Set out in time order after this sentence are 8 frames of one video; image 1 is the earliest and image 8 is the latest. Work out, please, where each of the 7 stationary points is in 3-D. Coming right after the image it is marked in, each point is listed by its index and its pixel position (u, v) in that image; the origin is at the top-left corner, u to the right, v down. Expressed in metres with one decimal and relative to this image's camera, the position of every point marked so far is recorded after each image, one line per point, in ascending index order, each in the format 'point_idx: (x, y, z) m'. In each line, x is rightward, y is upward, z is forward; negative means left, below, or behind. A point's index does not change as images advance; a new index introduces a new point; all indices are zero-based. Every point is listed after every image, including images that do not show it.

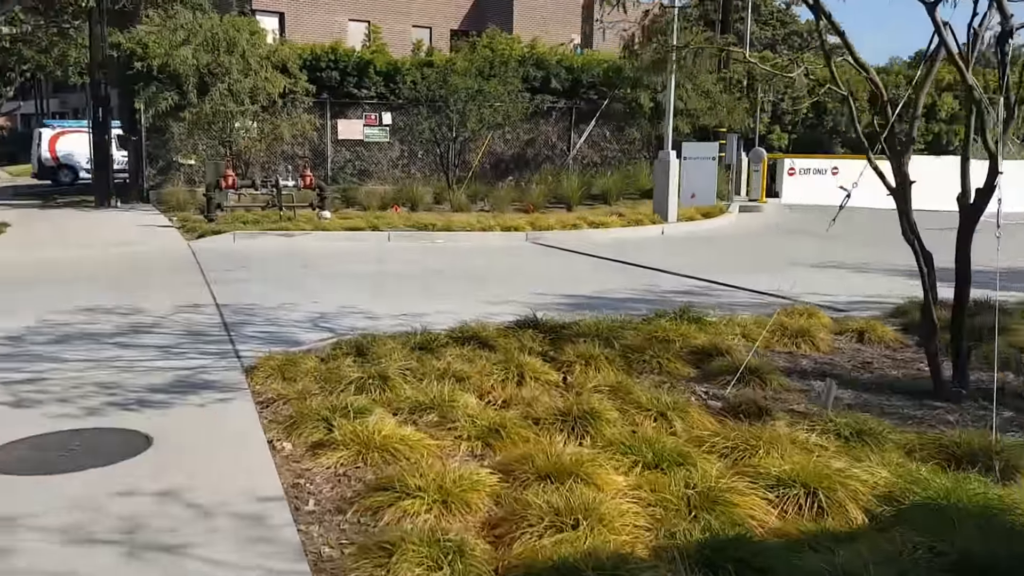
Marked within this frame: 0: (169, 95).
0: (-6.6, +3.7, +19.0) m
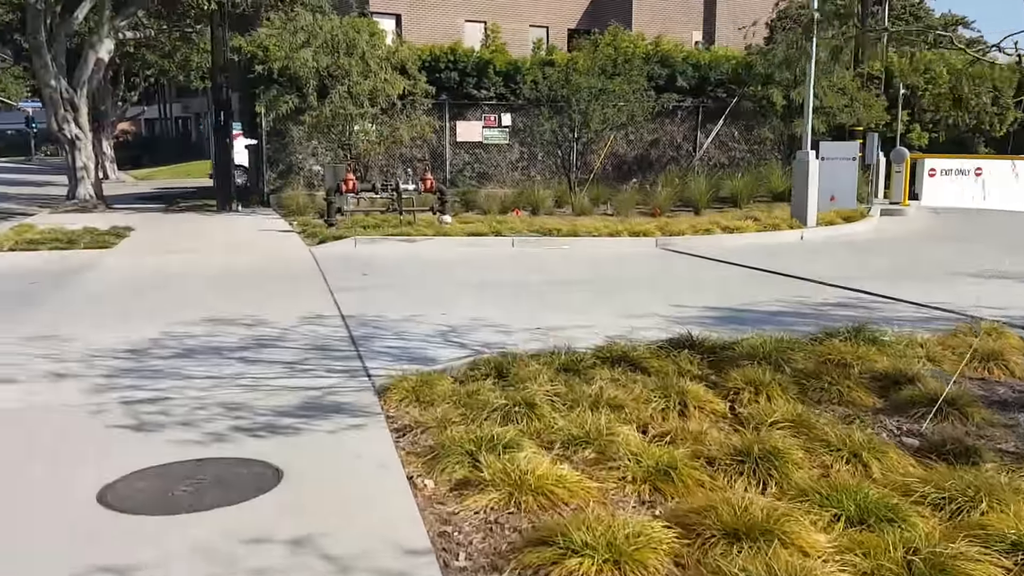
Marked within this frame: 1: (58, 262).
0: (-4.3, +3.7, +19.1) m
1: (-5.3, +0.3, +11.6) m
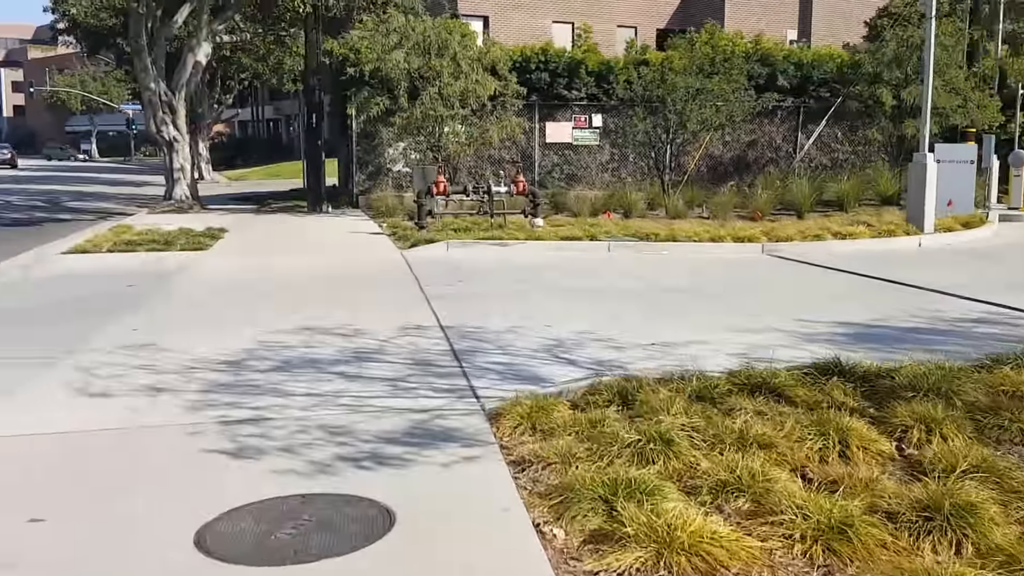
0: (-2.5, +3.6, +18.9) m
1: (-4.2, +0.3, +11.6) m
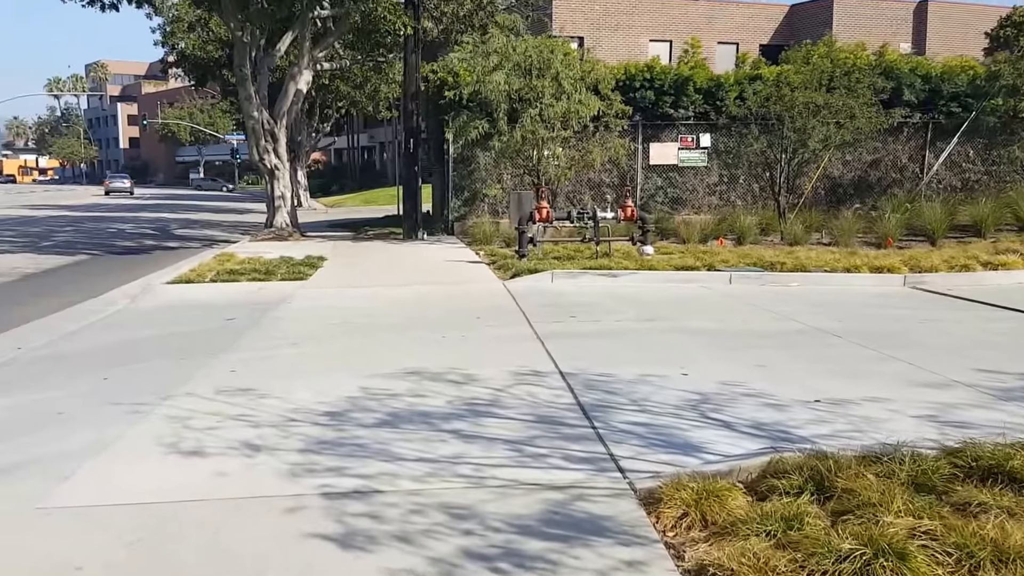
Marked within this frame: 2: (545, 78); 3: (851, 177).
0: (-0.6, +3.1, +18.3) m
1: (-2.9, -0.1, +11.0) m
2: (+0.6, +3.8, +17.4) m
3: (+6.8, +2.2, +19.7) m
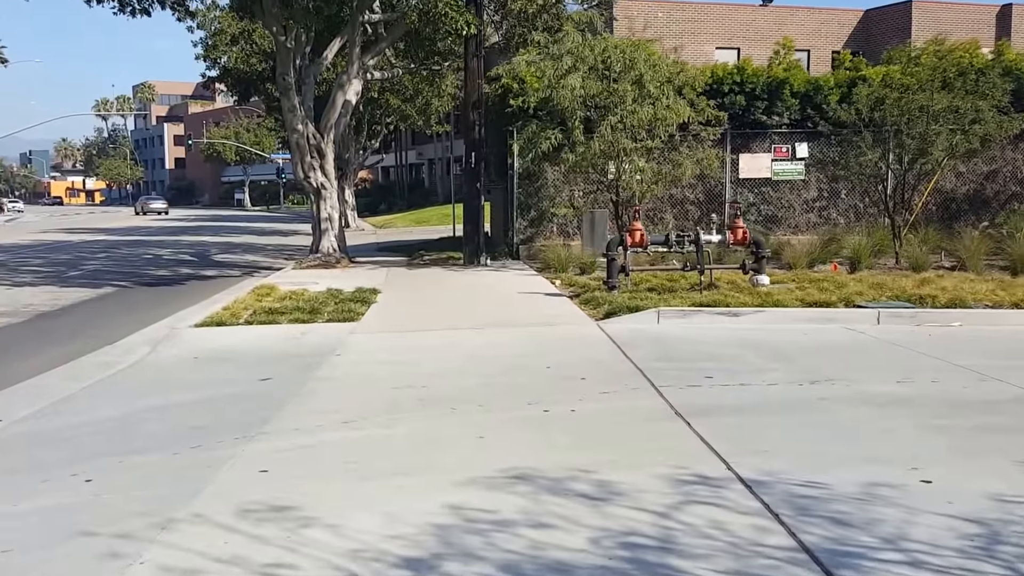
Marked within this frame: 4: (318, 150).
0: (+0.6, +2.5, +16.3) m
1: (-2.0, -0.5, +9.1) m
2: (+1.8, +3.3, +15.4) m
3: (+8.1, +1.7, +17.3) m
4: (-3.9, +2.8, +19.7) m
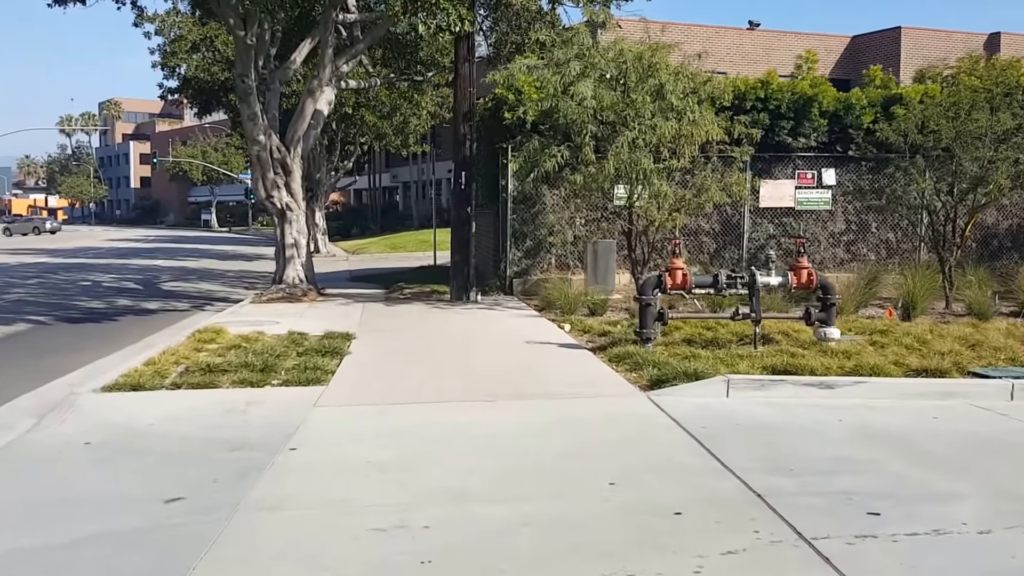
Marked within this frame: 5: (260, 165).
0: (+0.6, +1.9, +14.0) m
1: (-1.9, -0.9, +6.7) m
2: (+1.8, +2.7, +13.2) m
3: (+8.0, +1.0, +15.3) m
4: (-4.1, +2.1, +17.3) m
5: (-4.3, +2.1, +16.9) m
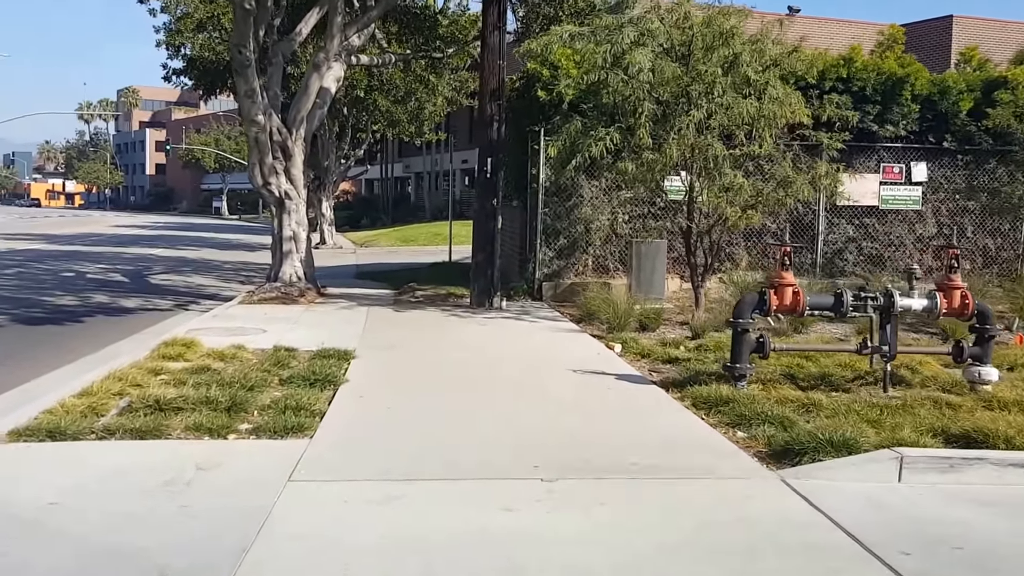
0: (+1.1, +1.8, +11.7) m
1: (-1.5, -1.0, +4.4) m
2: (+2.3, +2.5, +10.8) m
3: (+8.4, +0.7, +12.9) m
4: (-3.5, +2.2, +15.0) m
5: (-3.8, +2.1, +14.6) m
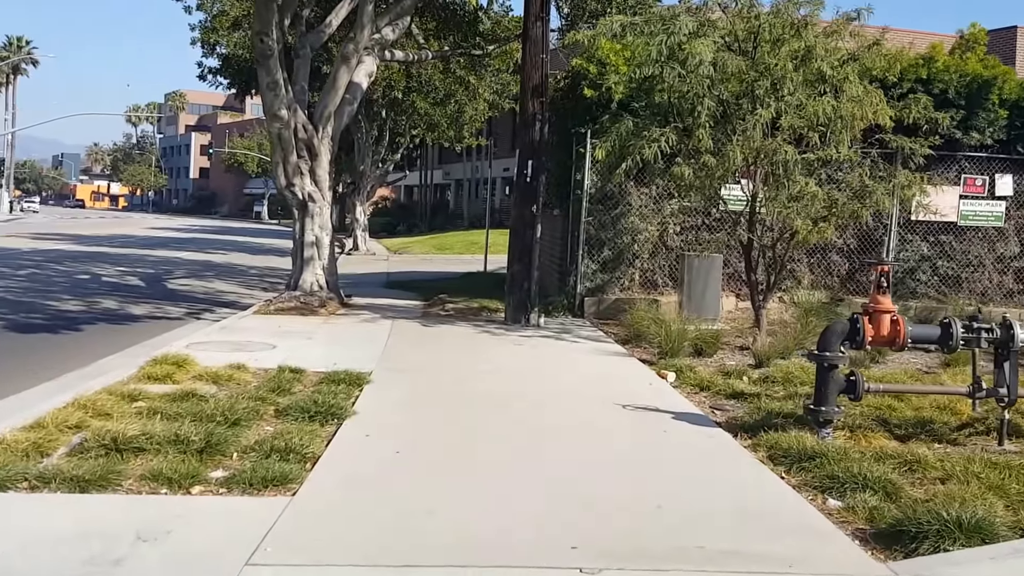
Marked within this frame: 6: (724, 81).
0: (+1.5, +1.6, +10.5) m
1: (-1.4, -1.1, +3.2) m
2: (+2.7, +2.3, +9.6) m
3: (+8.9, +0.3, +11.4) m
4: (-3.0, +2.0, +13.9) m
5: (-3.3, +2.0, +13.6) m
6: (+2.1, +2.1, +9.6) m
